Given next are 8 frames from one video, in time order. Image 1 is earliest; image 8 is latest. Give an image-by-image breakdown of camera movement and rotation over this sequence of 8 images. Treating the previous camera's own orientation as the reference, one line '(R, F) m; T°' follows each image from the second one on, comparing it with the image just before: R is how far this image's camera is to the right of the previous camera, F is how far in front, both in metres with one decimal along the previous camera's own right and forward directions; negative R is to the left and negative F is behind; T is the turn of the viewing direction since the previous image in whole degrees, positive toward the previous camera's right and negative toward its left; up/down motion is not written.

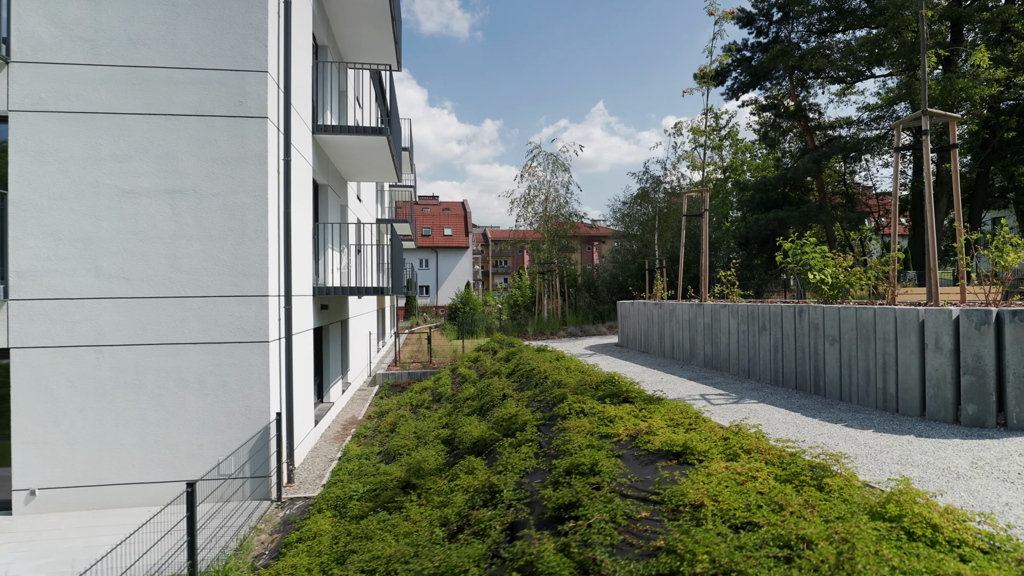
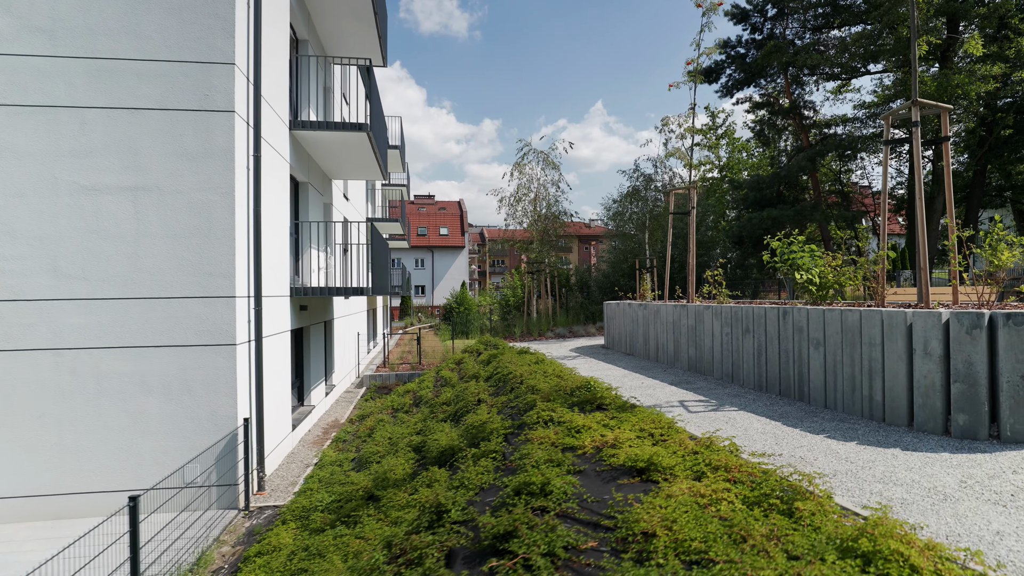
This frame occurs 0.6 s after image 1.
(+0.2, +0.2) m; 0°
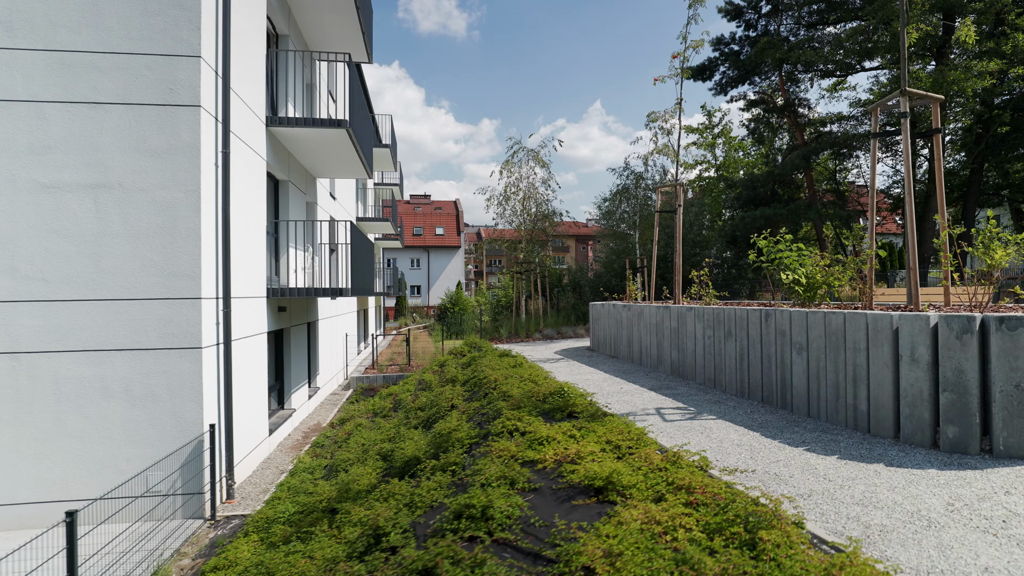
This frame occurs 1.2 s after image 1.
(+0.2, +0.2) m; 0°
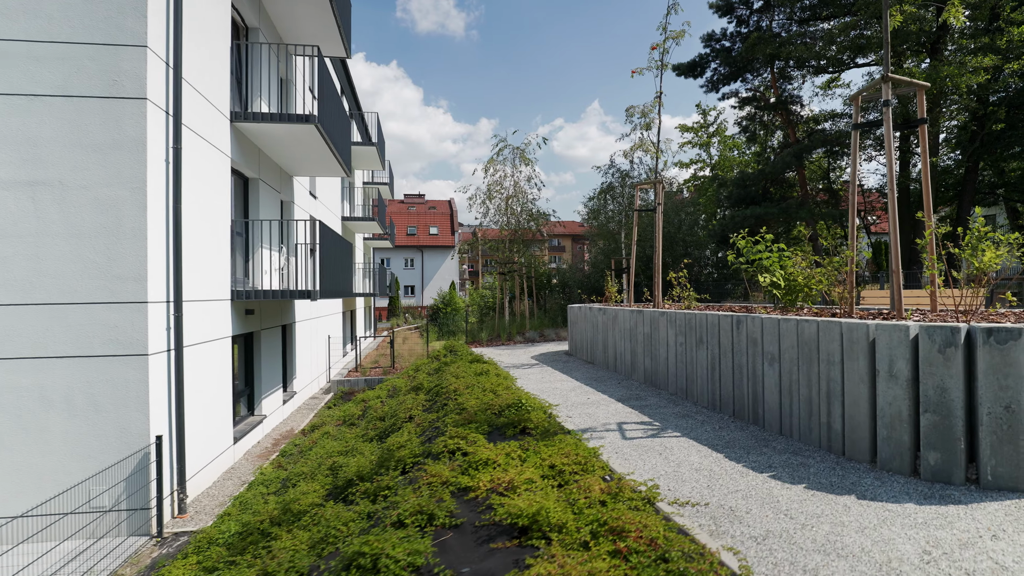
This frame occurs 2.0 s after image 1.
(+0.3, +0.3) m; 0°
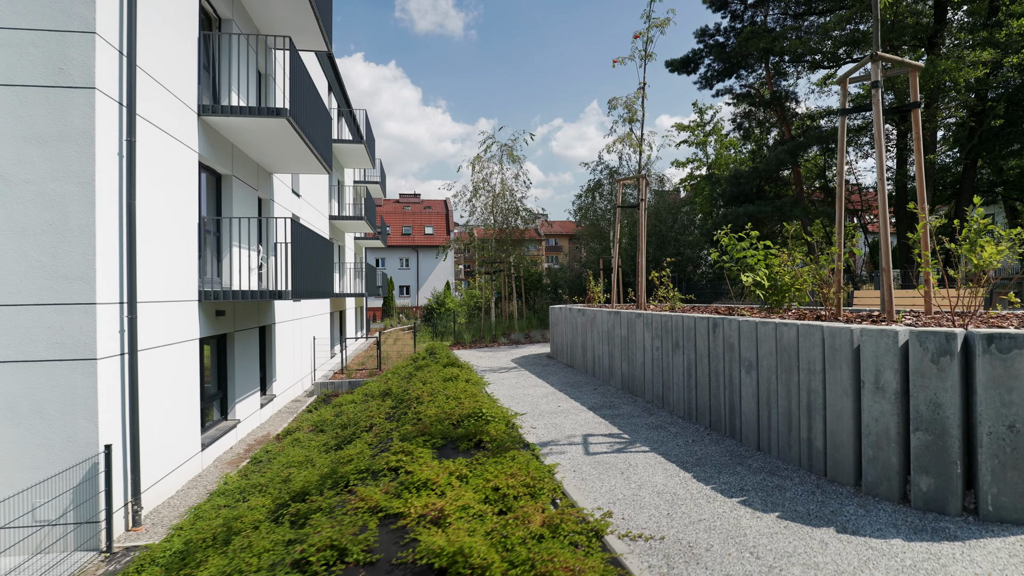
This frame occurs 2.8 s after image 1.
(+0.2, +0.3) m; 0°
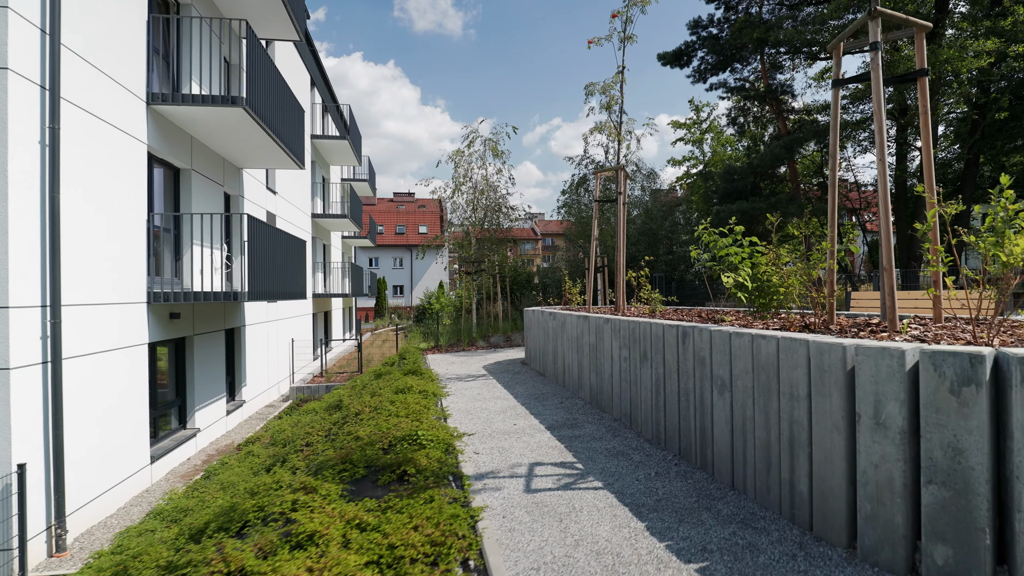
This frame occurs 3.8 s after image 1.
(+0.3, +0.5) m; 0°
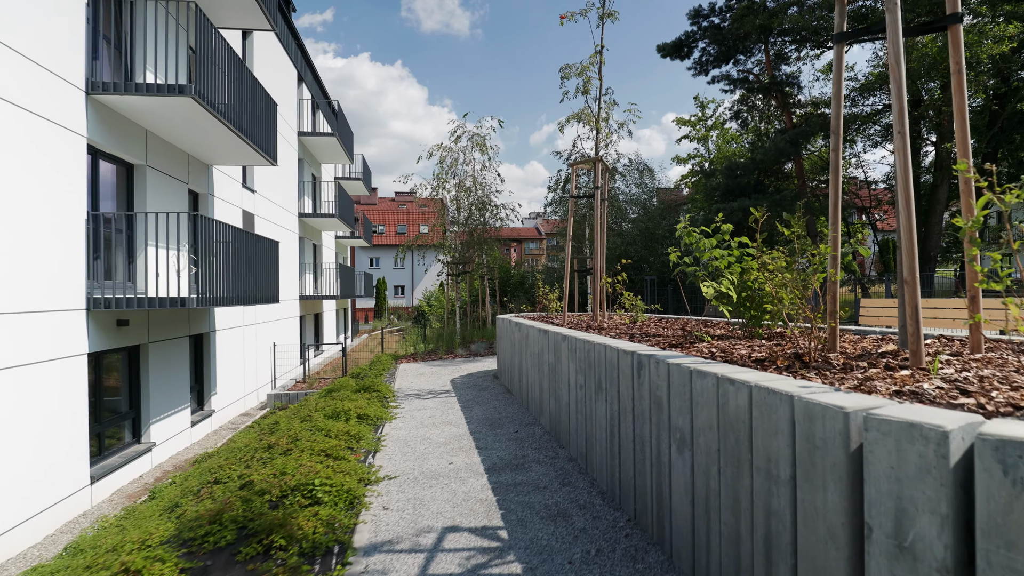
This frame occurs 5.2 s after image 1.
(+0.4, +0.6) m; -1°
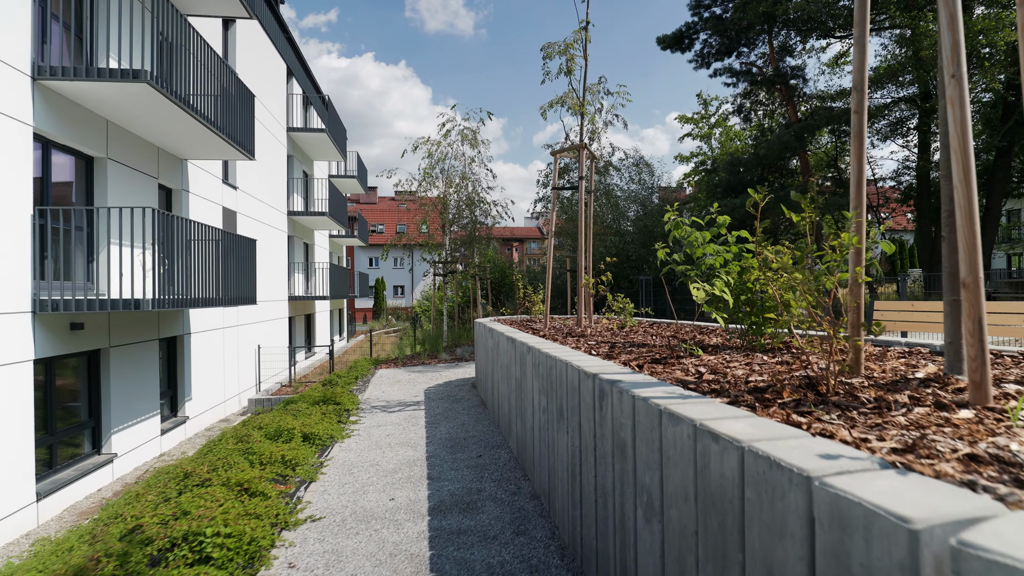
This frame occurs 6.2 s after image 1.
(+0.2, +0.5) m; 0°
